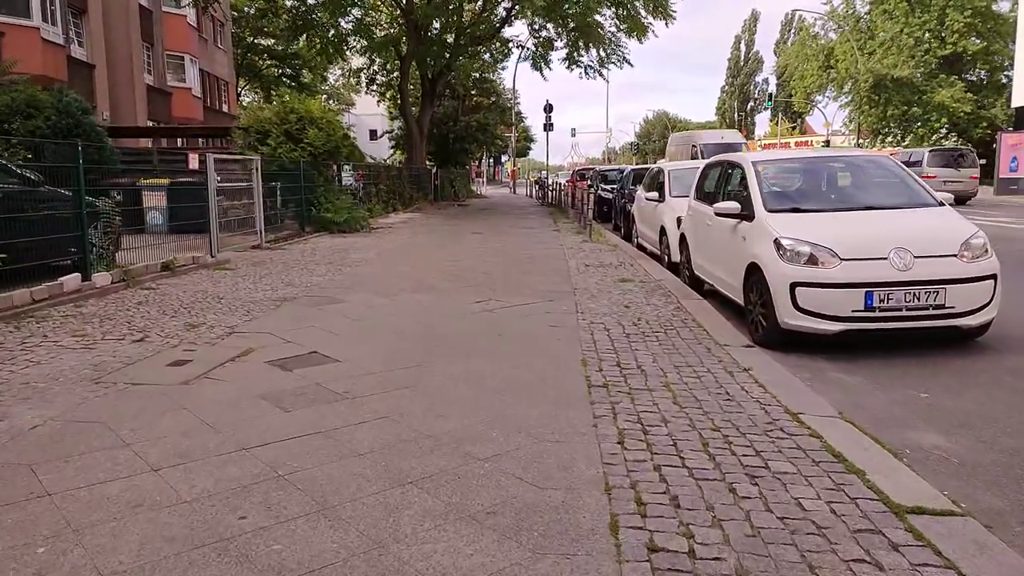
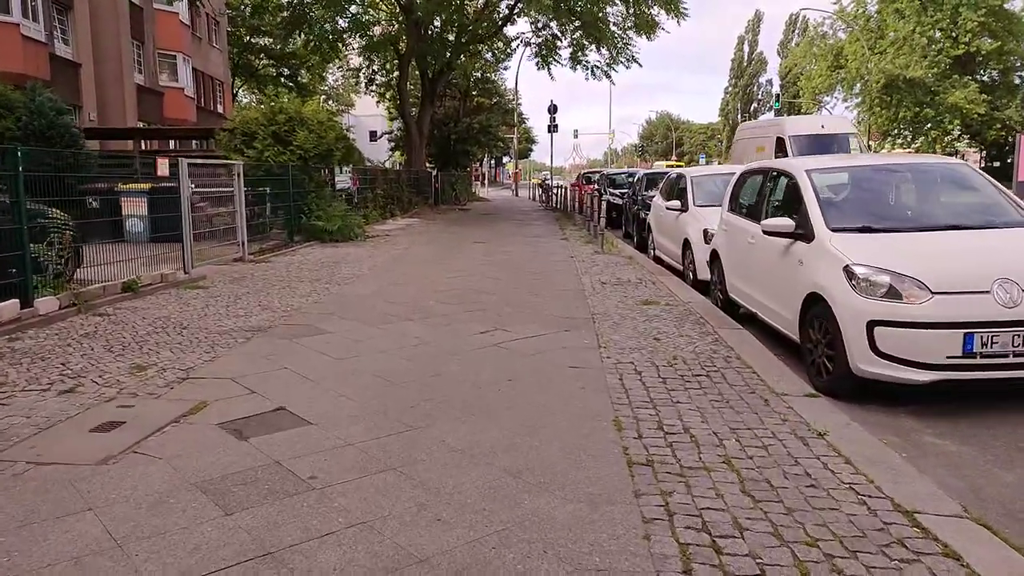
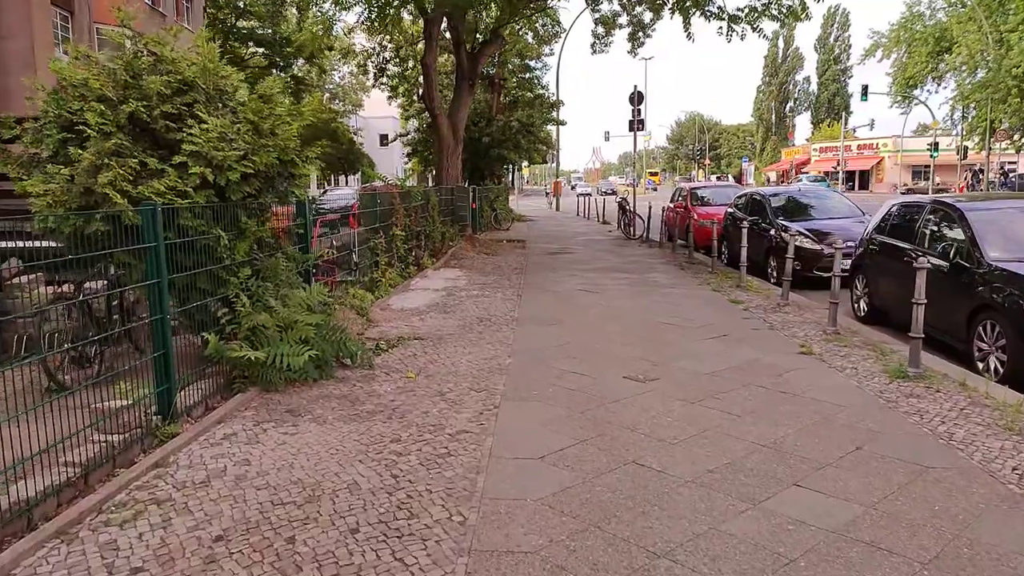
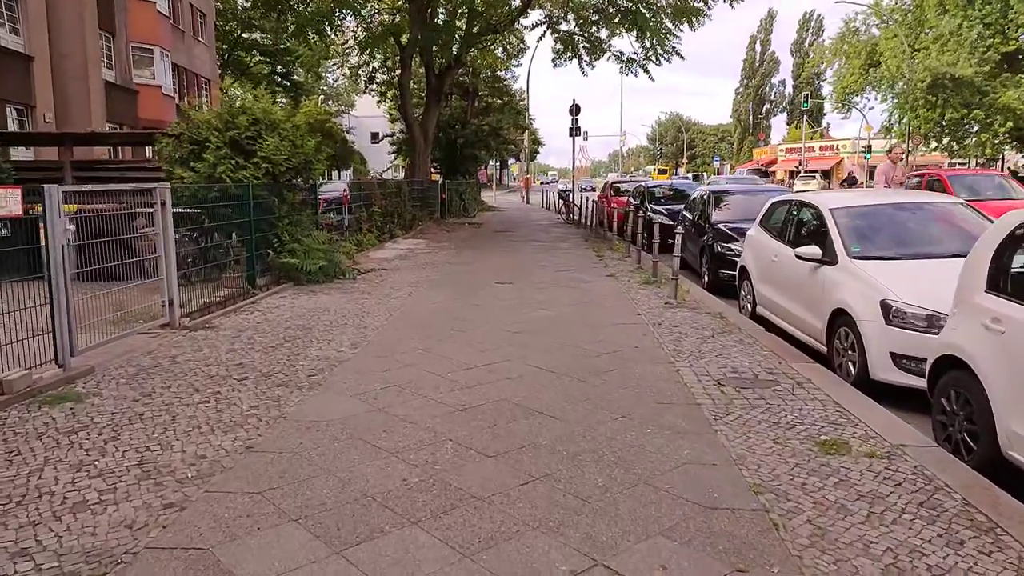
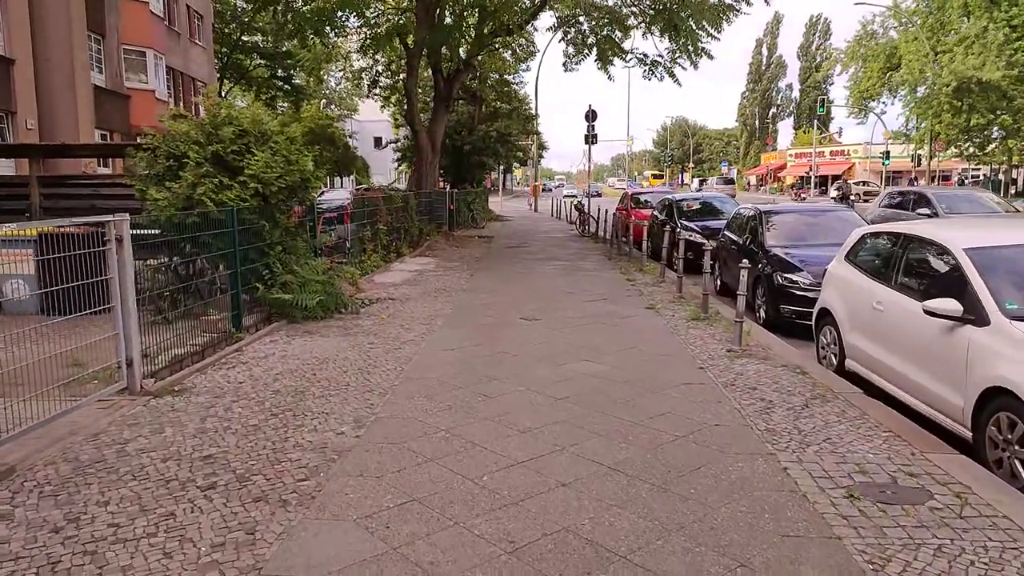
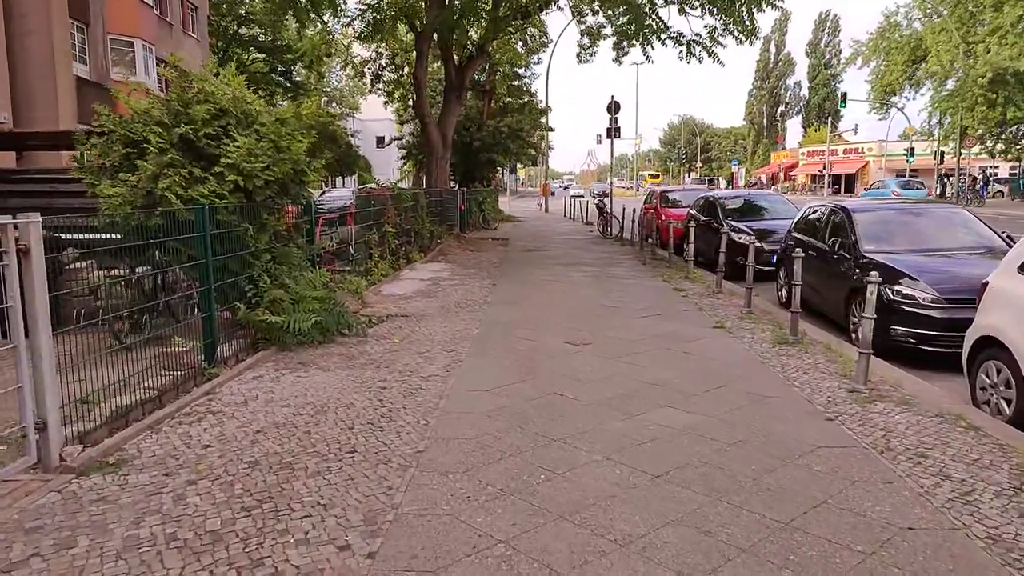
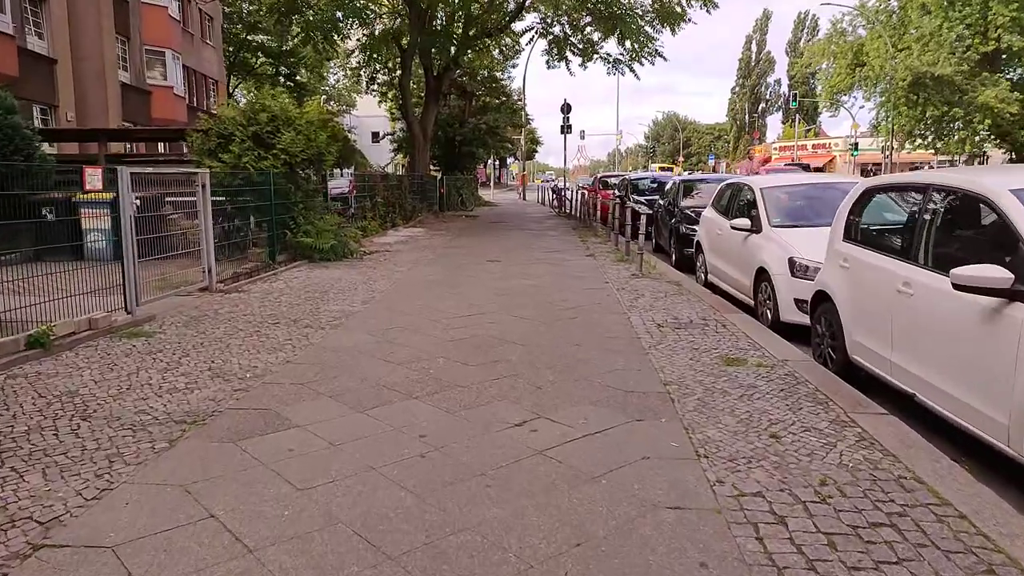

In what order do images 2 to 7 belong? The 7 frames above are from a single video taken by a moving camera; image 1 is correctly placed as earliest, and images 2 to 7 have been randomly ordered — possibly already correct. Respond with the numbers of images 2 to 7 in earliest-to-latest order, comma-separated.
2, 7, 4, 5, 6, 3
